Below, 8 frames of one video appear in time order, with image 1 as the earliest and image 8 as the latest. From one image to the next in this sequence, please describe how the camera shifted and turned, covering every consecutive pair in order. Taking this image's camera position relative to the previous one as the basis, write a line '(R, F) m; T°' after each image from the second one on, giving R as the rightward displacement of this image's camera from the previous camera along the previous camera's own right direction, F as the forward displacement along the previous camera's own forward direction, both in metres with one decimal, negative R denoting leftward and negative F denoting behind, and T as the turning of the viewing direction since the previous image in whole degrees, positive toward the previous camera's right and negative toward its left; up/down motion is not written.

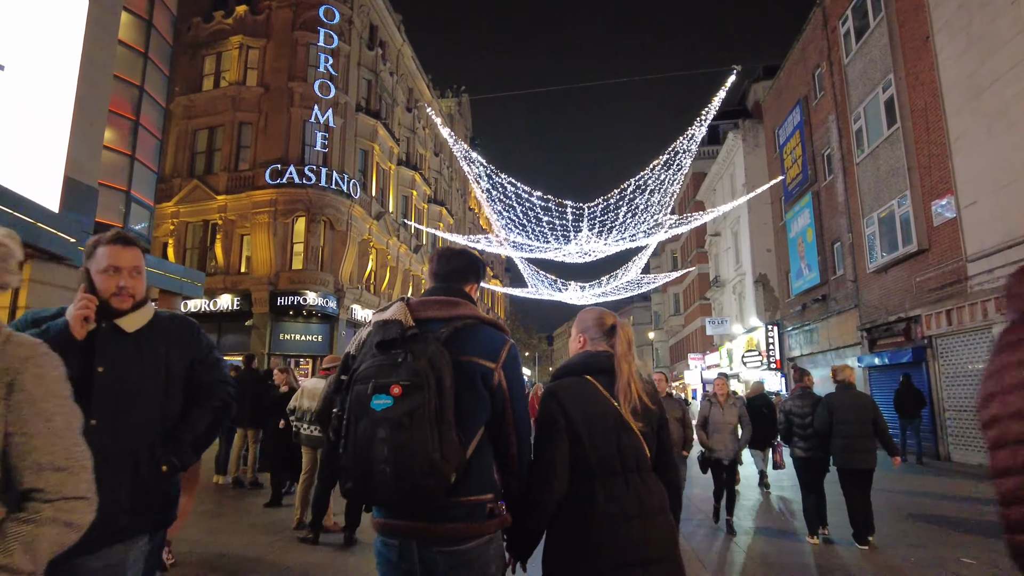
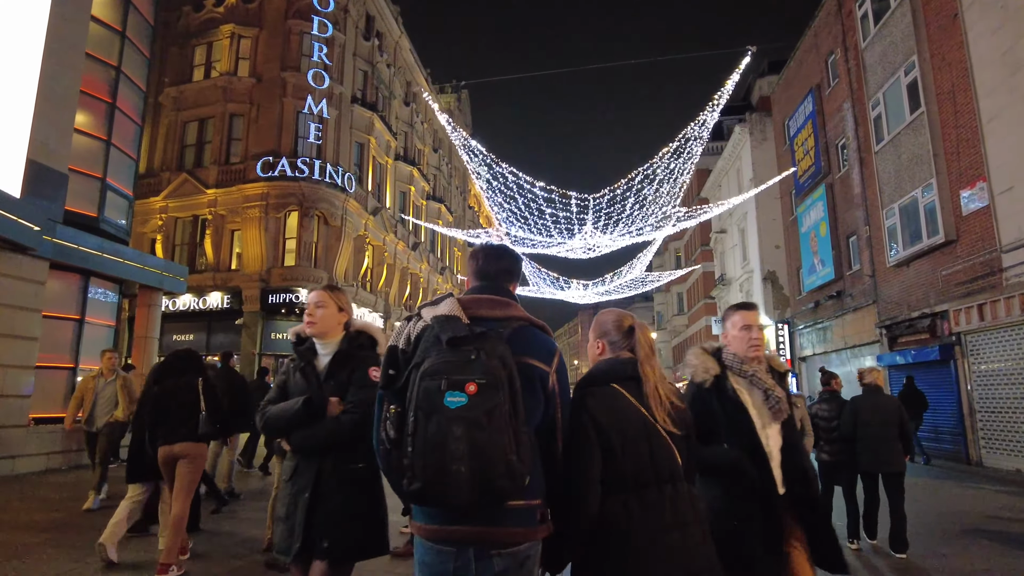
(0.0, +0.9) m; 0°
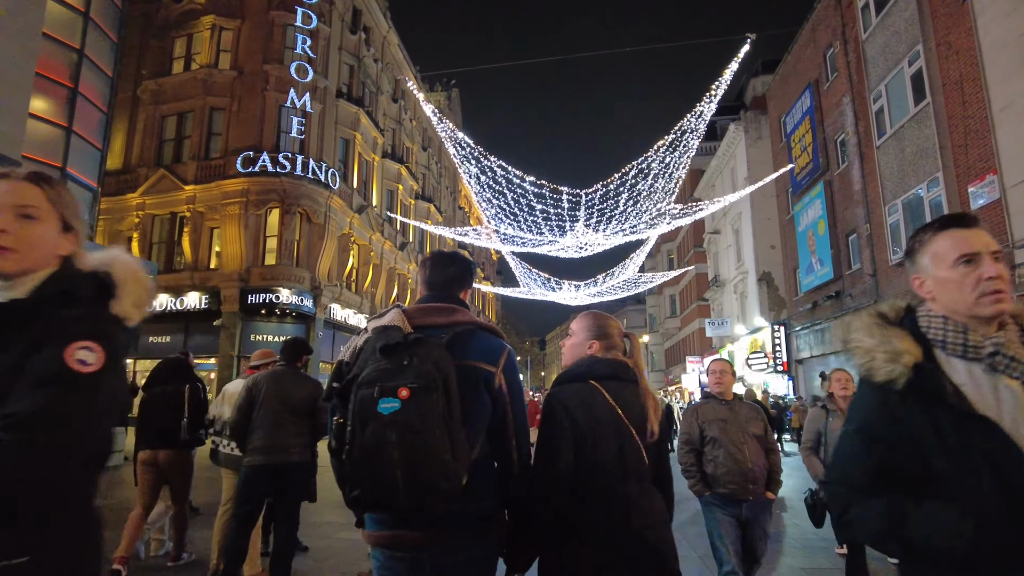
(+0.1, +0.7) m; +1°
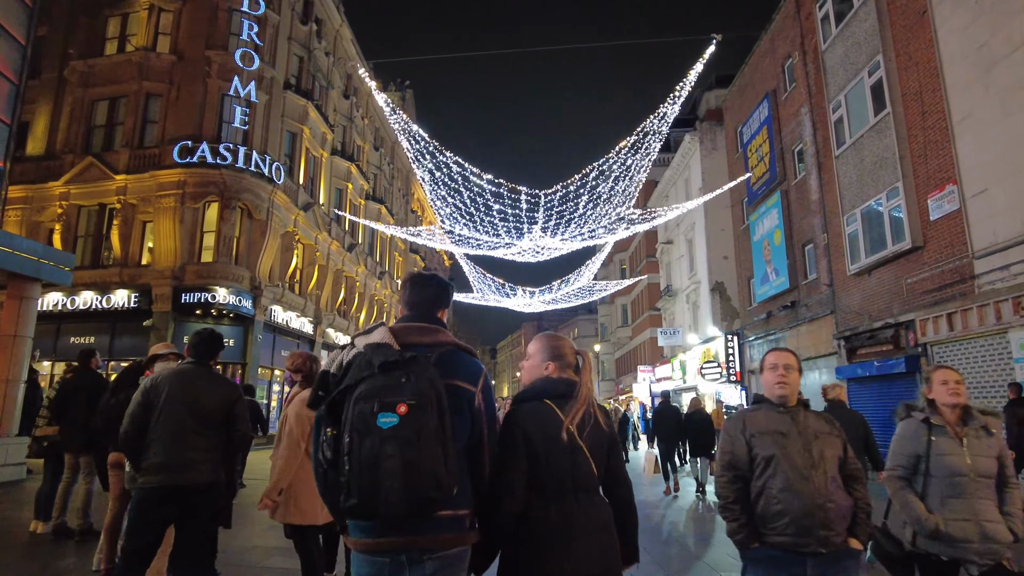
(-0.1, +0.7) m; +4°
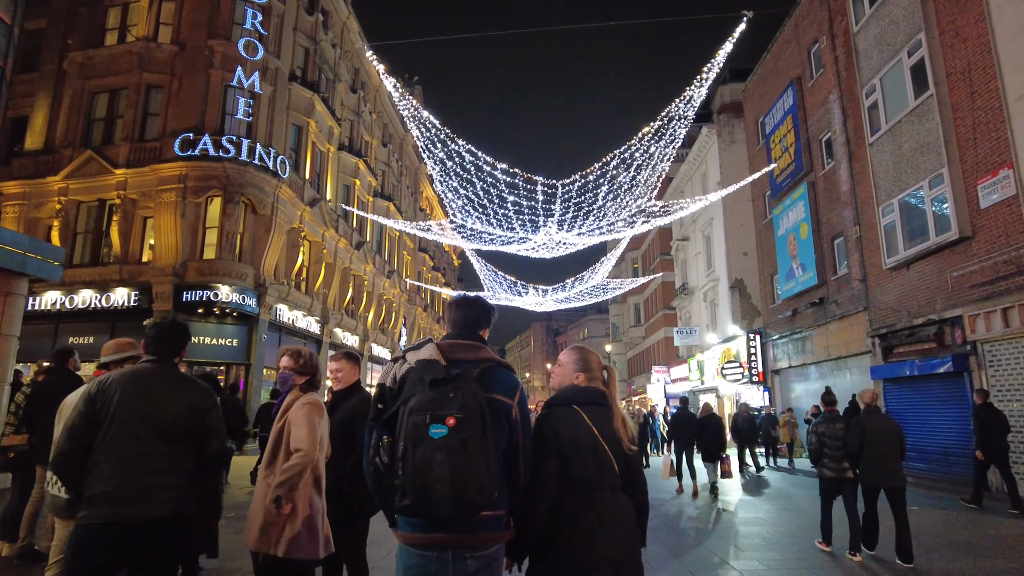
(-0.2, +0.8) m; -1°
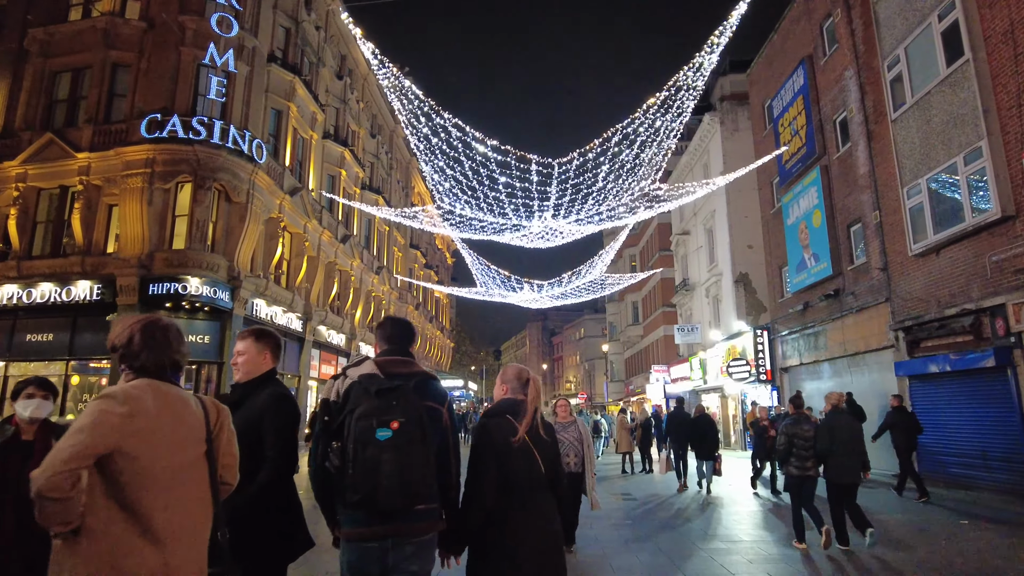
(+0.1, +1.3) m; 0°
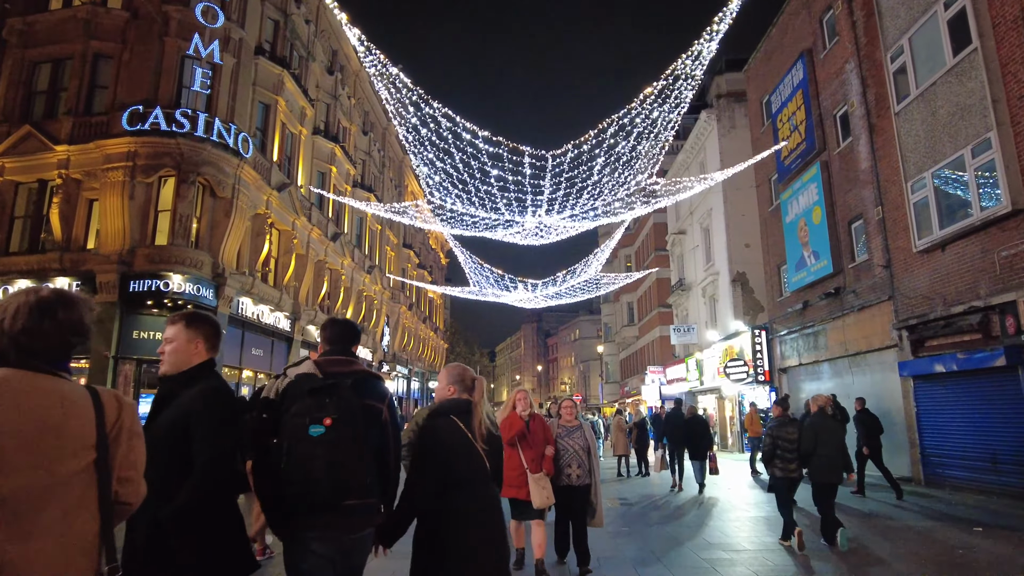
(+0.1, +0.5) m; 0°
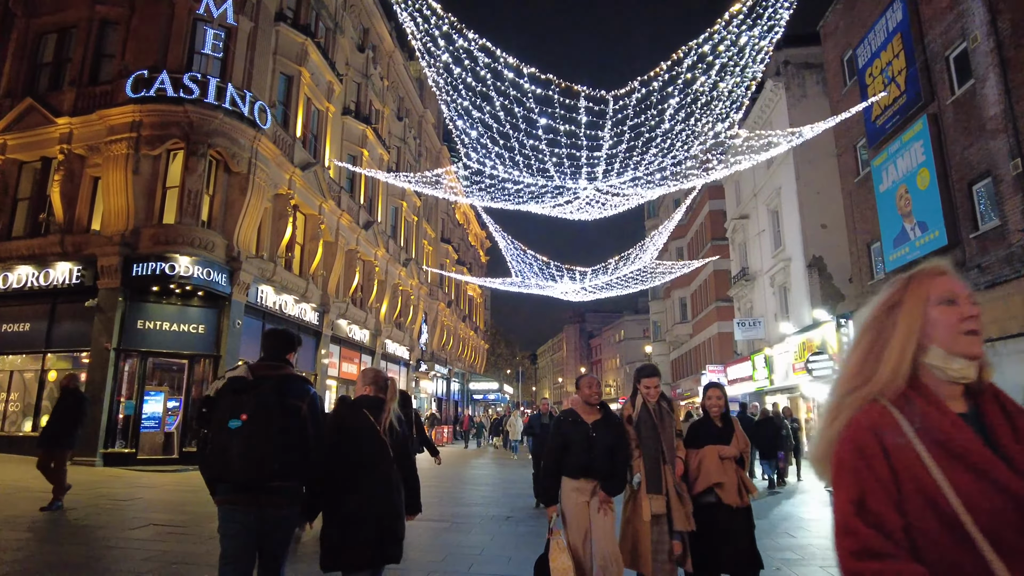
(-0.2, +2.3) m; -4°
